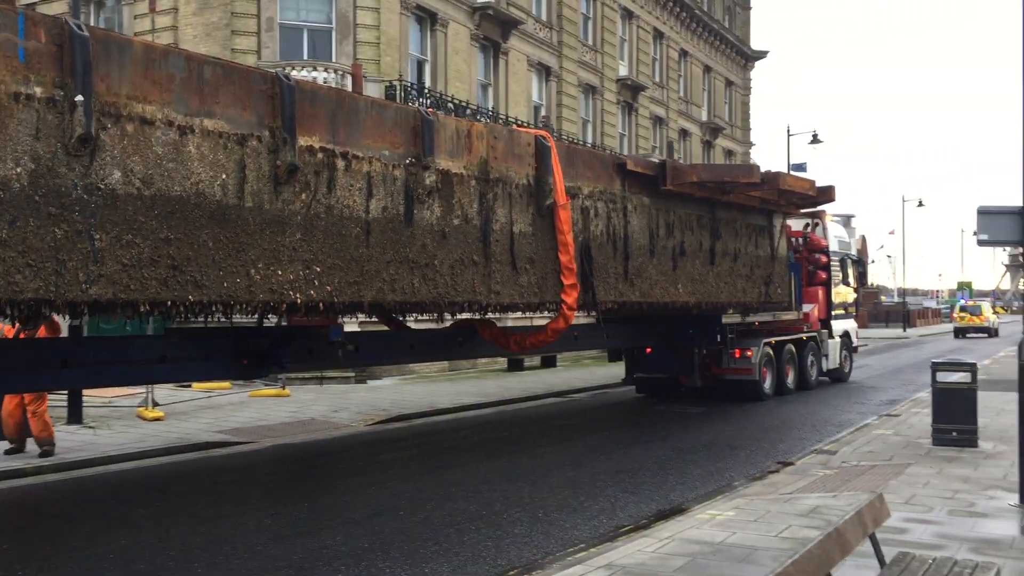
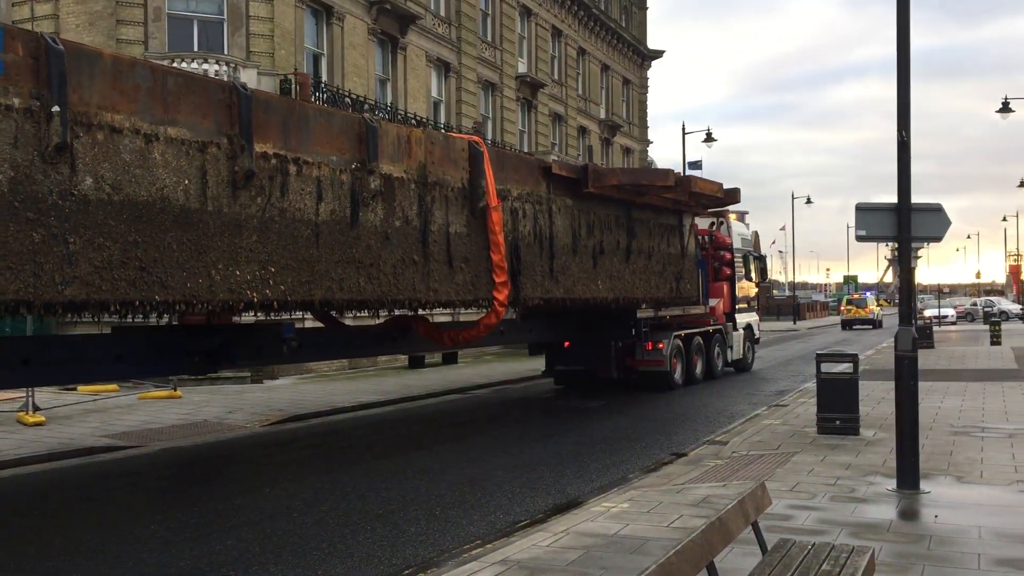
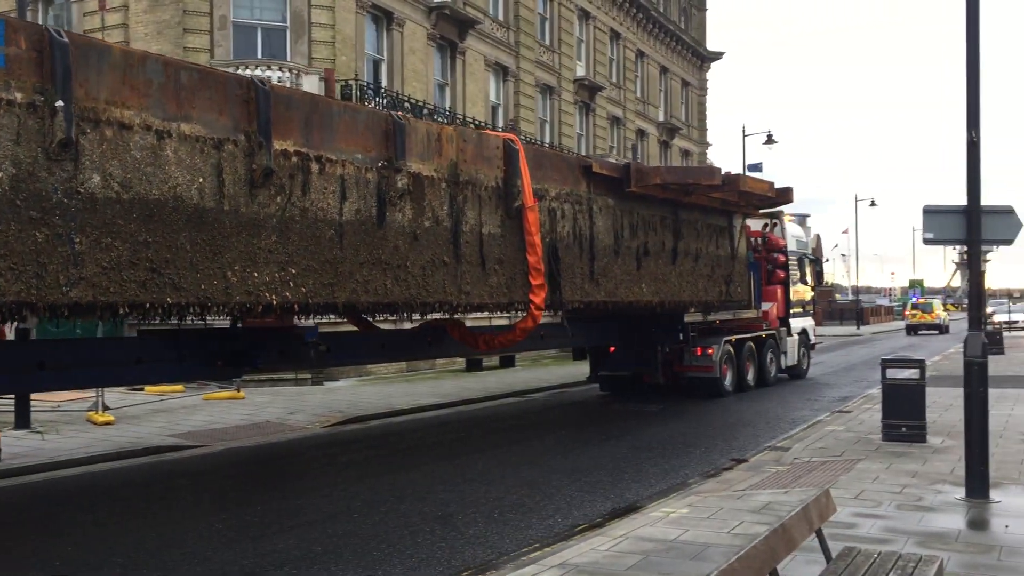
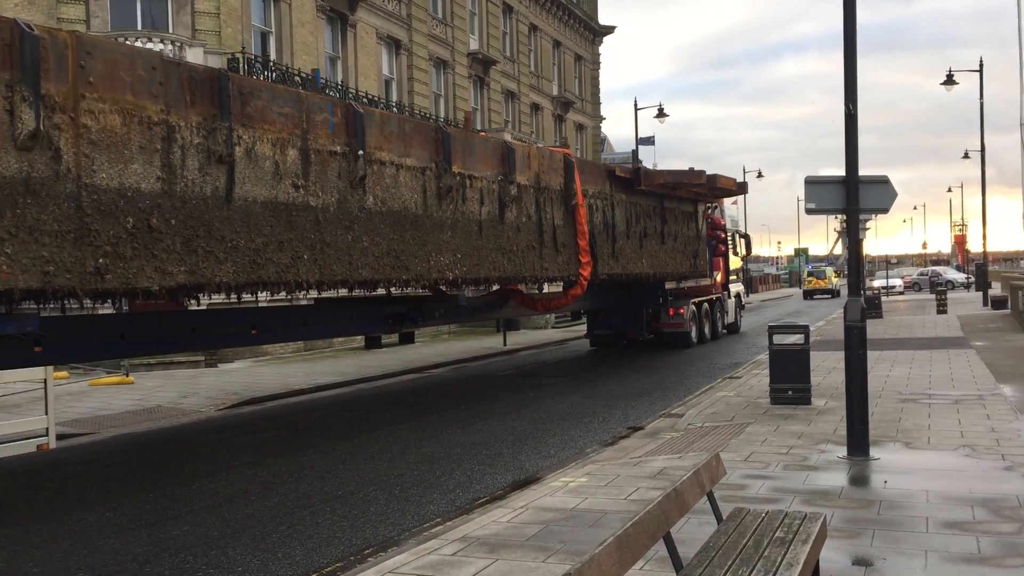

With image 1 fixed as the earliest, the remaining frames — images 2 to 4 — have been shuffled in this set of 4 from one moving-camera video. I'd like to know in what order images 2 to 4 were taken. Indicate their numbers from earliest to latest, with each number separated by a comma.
3, 2, 4
